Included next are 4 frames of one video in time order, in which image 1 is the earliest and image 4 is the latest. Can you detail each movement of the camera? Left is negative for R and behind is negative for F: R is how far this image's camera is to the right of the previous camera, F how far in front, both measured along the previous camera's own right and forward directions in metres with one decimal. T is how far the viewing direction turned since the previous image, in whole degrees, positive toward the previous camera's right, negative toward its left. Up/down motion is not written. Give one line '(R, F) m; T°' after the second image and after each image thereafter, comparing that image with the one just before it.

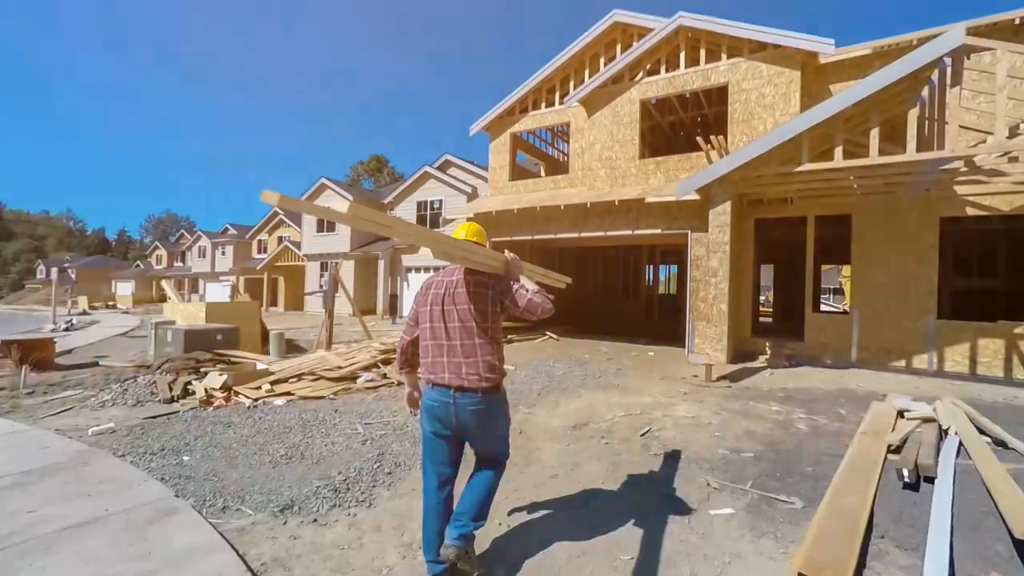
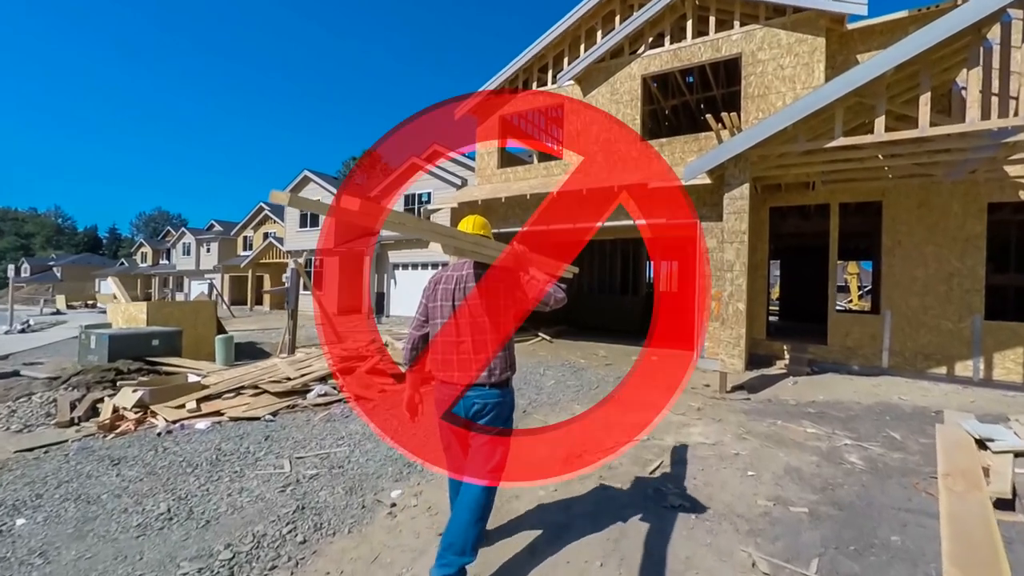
(+0.2, +1.1) m; 0°
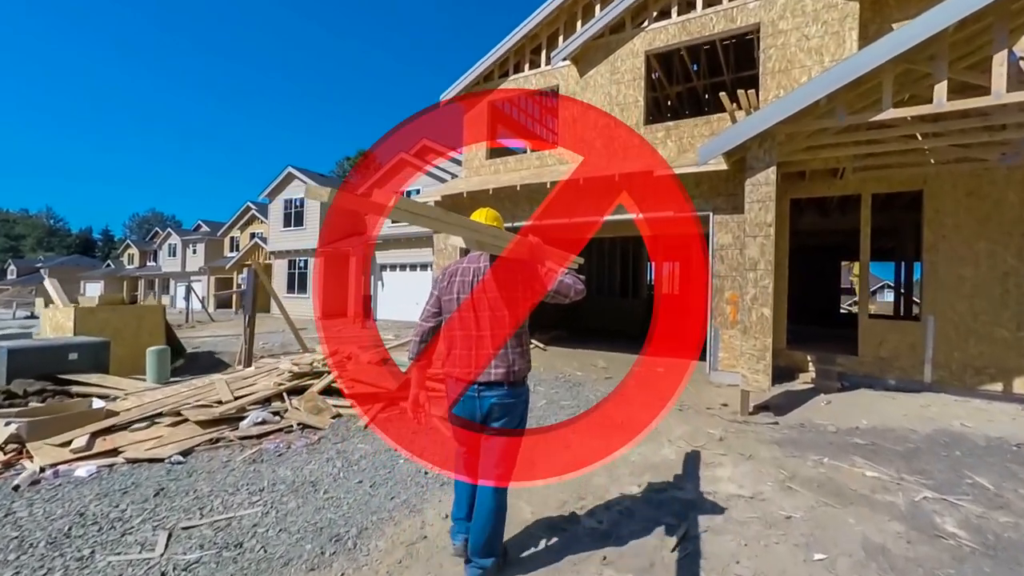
(+0.2, +1.1) m; 0°
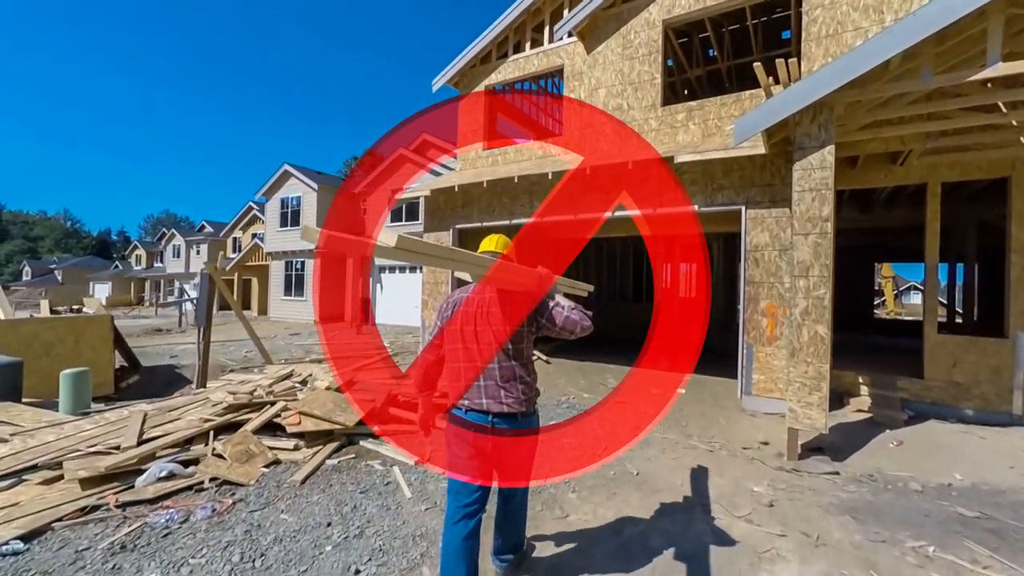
(+0.3, +1.2) m; -1°
